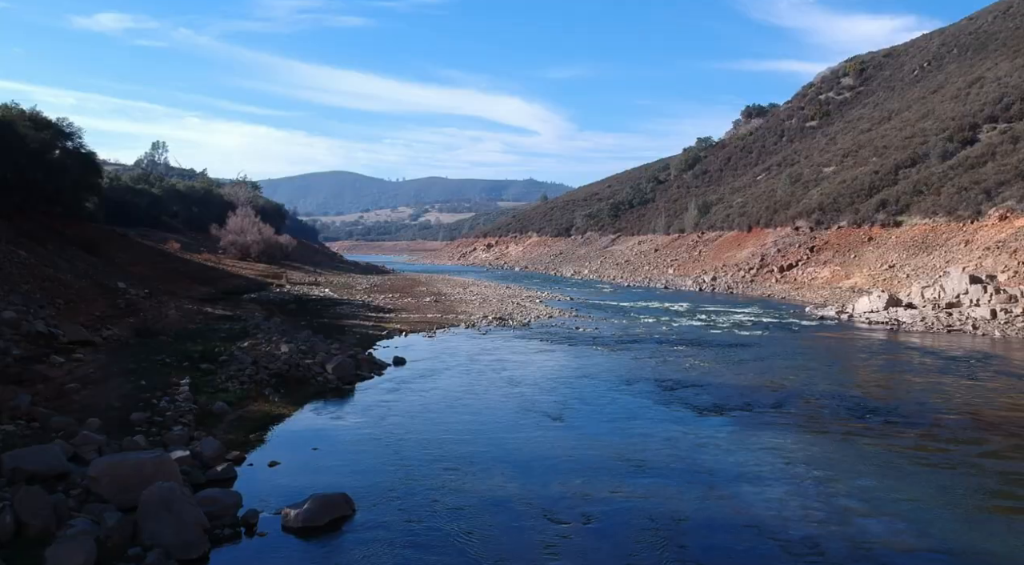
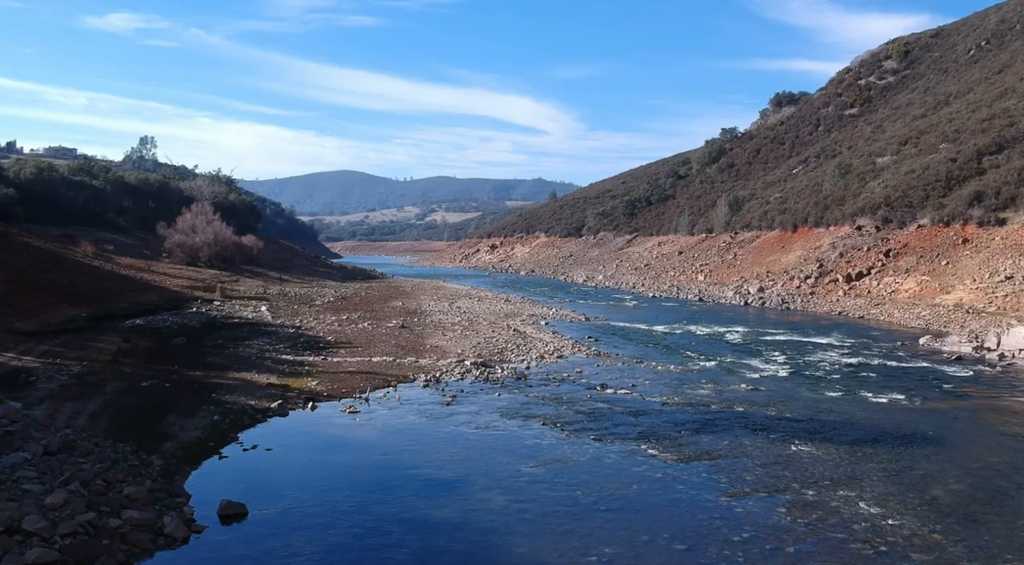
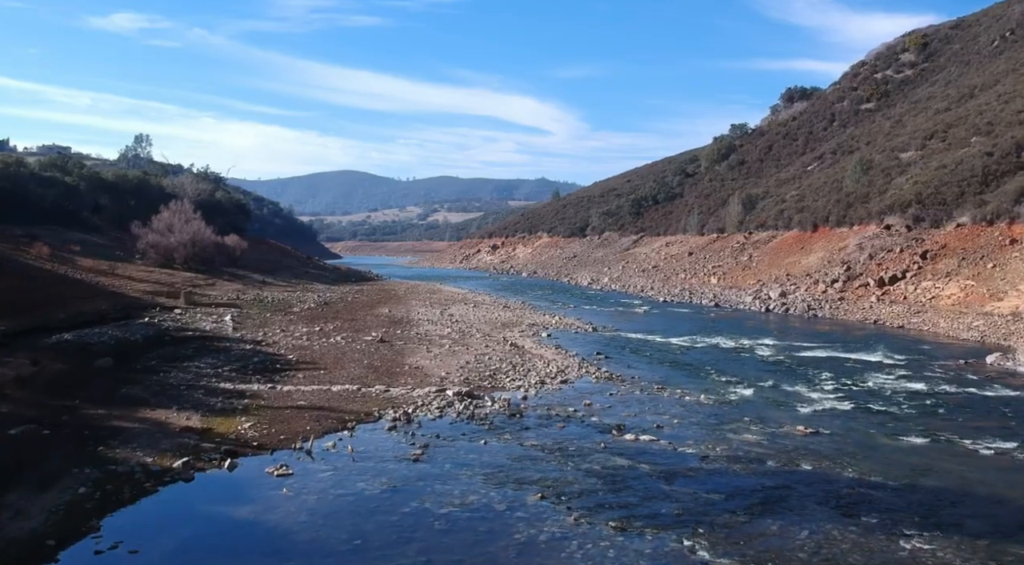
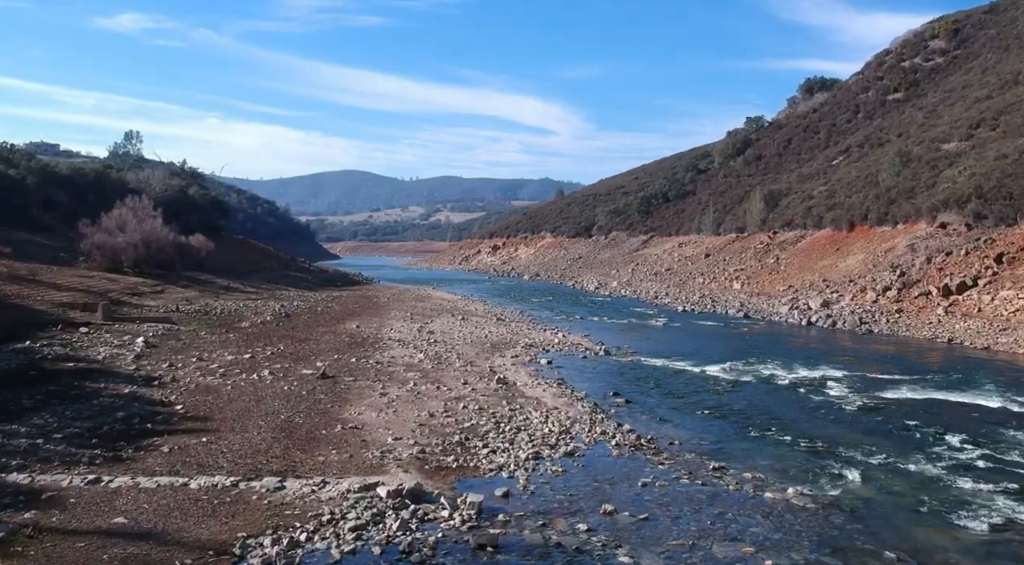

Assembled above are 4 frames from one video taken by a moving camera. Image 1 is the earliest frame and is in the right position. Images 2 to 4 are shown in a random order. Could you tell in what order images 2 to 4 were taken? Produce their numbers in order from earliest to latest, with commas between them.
2, 3, 4
